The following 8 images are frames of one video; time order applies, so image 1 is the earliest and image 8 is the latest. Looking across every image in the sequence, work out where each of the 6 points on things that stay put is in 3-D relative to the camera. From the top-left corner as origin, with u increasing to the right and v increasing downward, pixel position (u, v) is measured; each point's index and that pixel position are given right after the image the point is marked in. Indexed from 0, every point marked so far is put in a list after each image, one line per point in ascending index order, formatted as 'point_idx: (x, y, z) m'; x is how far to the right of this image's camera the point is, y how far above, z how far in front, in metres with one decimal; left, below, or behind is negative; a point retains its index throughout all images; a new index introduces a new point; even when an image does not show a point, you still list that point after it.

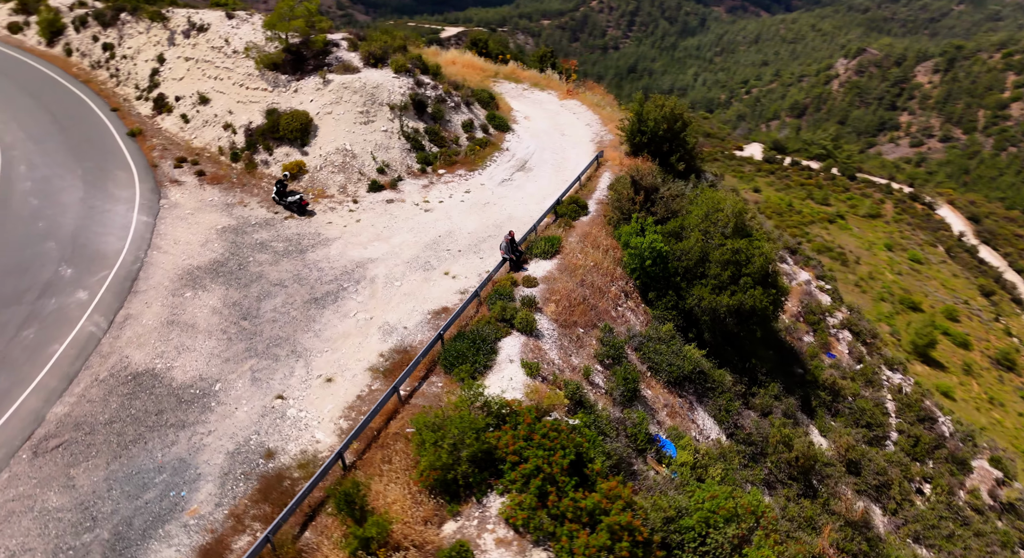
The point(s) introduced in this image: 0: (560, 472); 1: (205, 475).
0: (+1.3, -5.2, +16.9) m
1: (-10.3, -6.2, +19.4) m
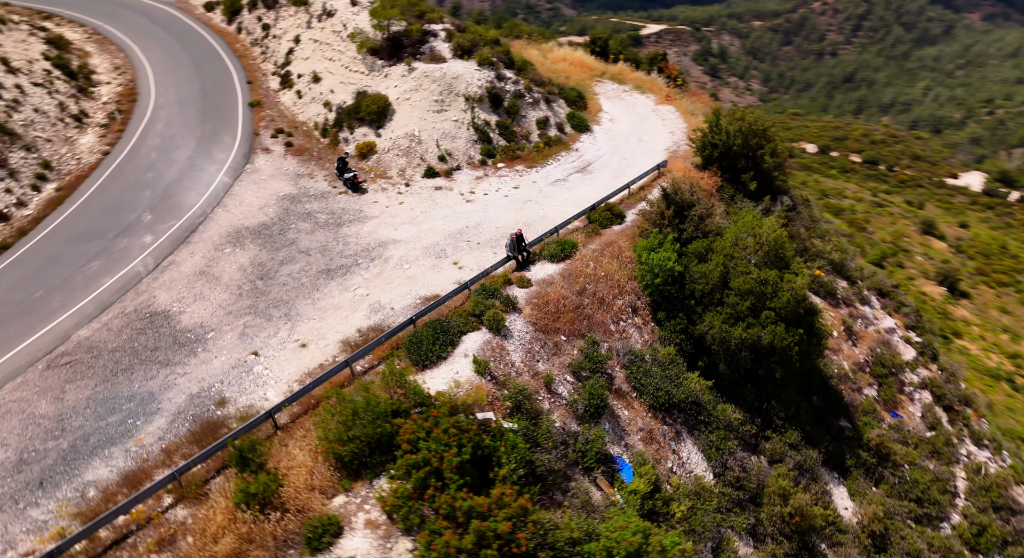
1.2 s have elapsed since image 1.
0: (-1.7, -5.1, +16.7) m
1: (-12.5, -4.5, +21.6) m
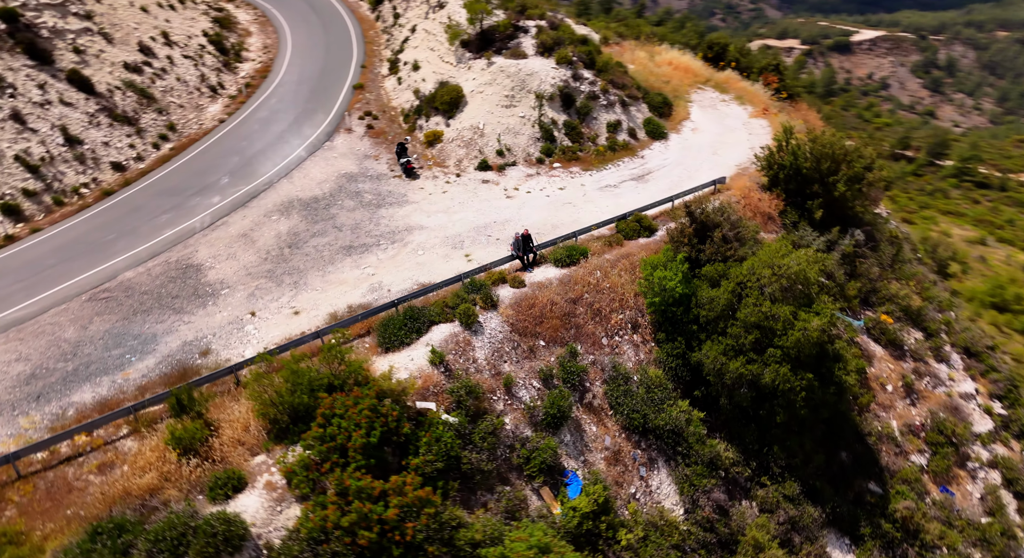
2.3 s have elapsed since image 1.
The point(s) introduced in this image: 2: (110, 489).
0: (-4.4, -4.7, +17.2) m
1: (-13.8, -2.7, +24.1) m
2: (-11.4, -5.9, +17.6) m
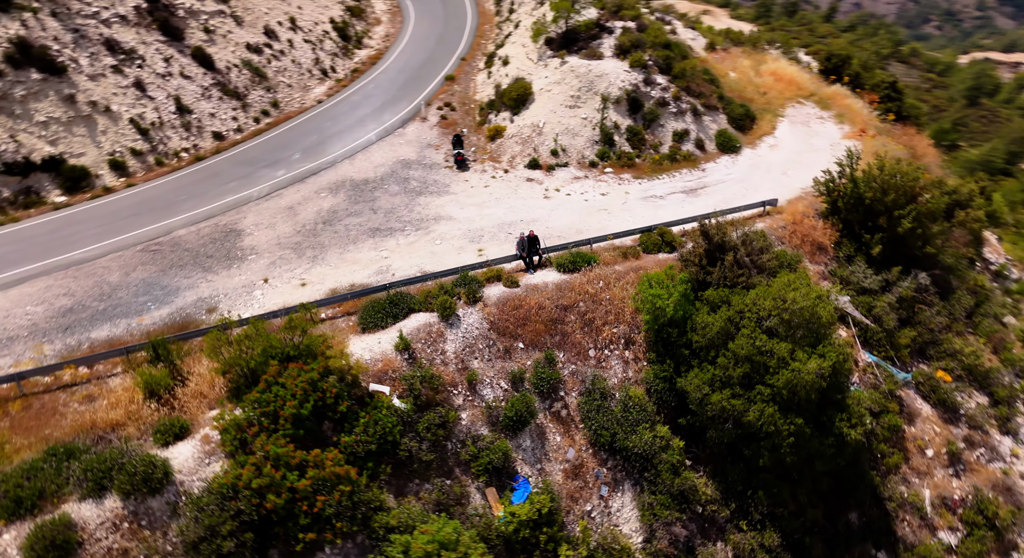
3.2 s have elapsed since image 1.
0: (-6.7, -4.0, +18.2) m
1: (-14.4, -1.0, +26.6) m
2: (-13.5, -4.3, +19.8) m
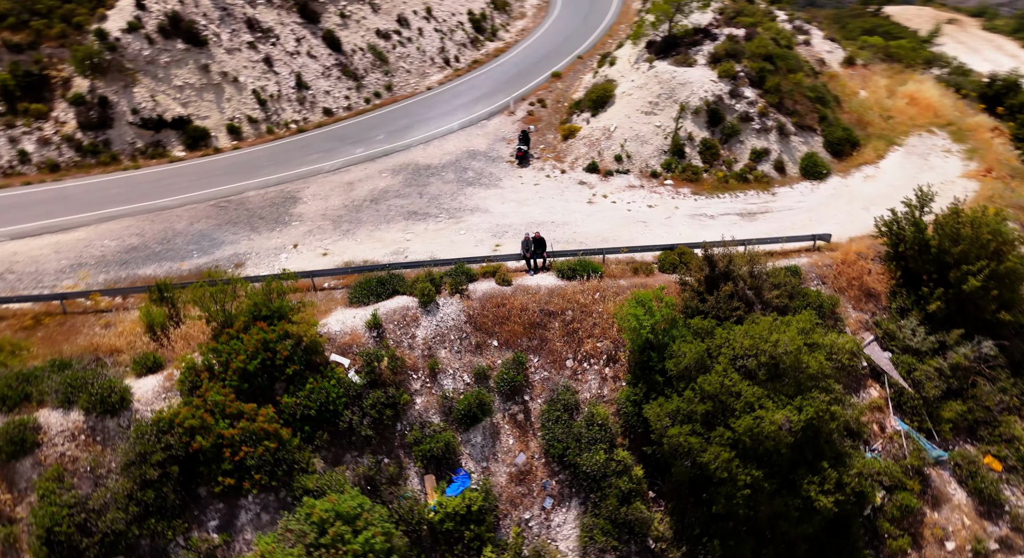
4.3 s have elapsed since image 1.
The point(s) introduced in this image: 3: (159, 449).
0: (-8.9, -2.8, +19.9) m
1: (-14.1, +1.2, +29.8) m
2: (-15.2, -2.2, +23.0) m
3: (-10.6, -5.1, +18.7) m
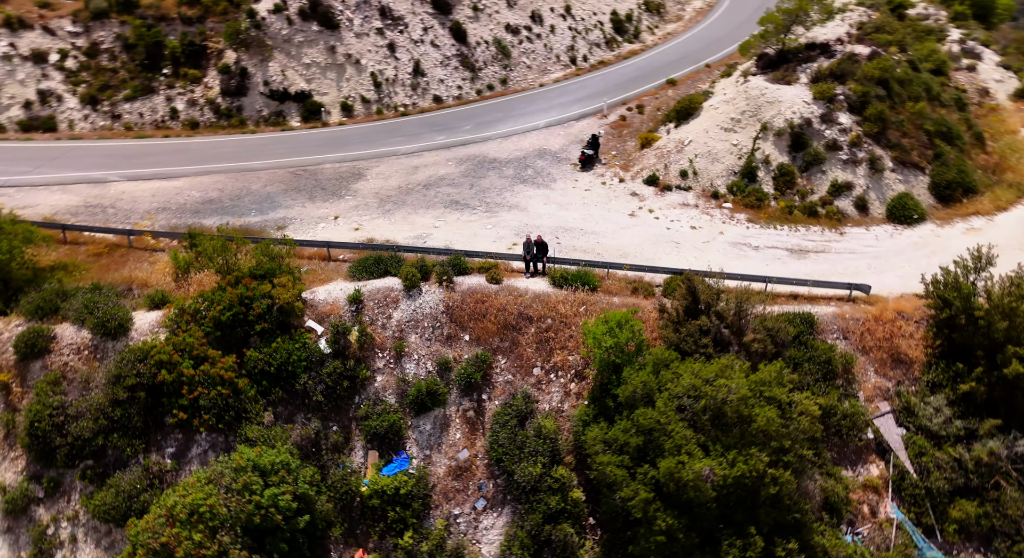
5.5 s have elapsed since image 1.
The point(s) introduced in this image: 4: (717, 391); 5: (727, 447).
0: (-10.8, -1.3, +22.3) m
1: (-12.9, +3.3, +33.0) m
2: (-16.0, +0.3, +26.7) m
3: (-13.0, -3.3, +21.5) m
4: (+6.2, -3.4, +18.9) m
5: (+6.4, -5.0, +18.5) m
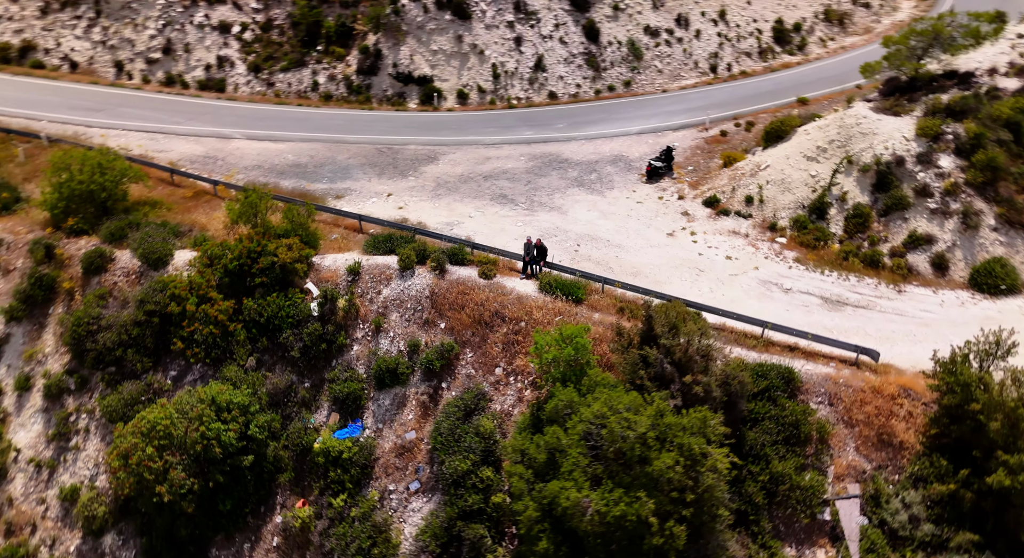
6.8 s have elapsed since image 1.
0: (-11.8, +0.7, +25.4) m
1: (-10.4, +5.4, +36.2) m
2: (-15.5, +3.0, +31.0) m
3: (-14.5, -0.9, +25.3) m
4: (+3.2, -4.2, +18.0) m
5: (+3.0, -5.8, +17.6) m
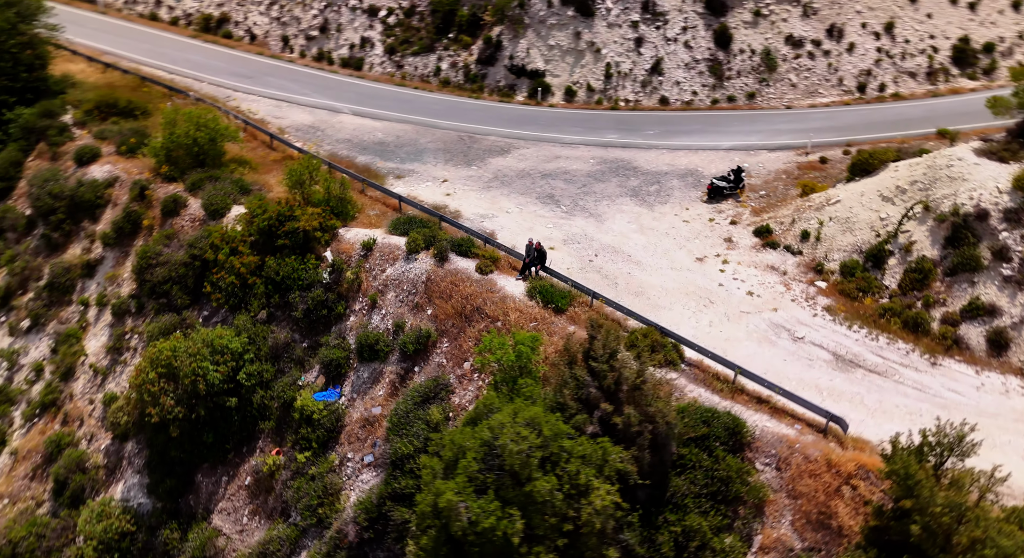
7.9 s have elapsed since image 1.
0: (-11.7, +2.6, +28.5) m
1: (-7.1, +6.9, +38.5) m
2: (-13.6, +5.4, +34.7) m
3: (-14.5, +1.4, +29.0) m
4: (+0.2, -4.5, +17.9) m
5: (-0.3, -6.1, +17.6) m
